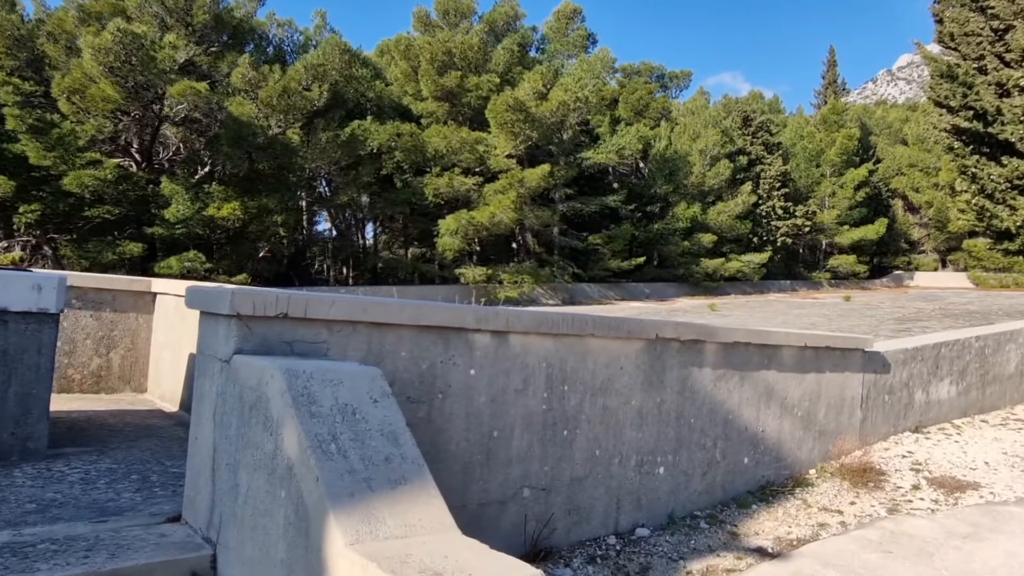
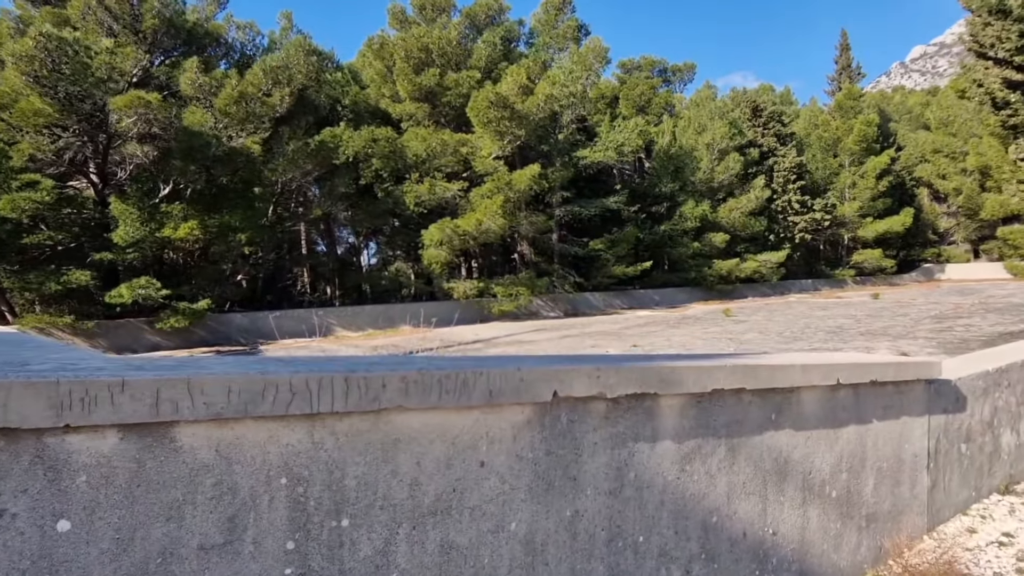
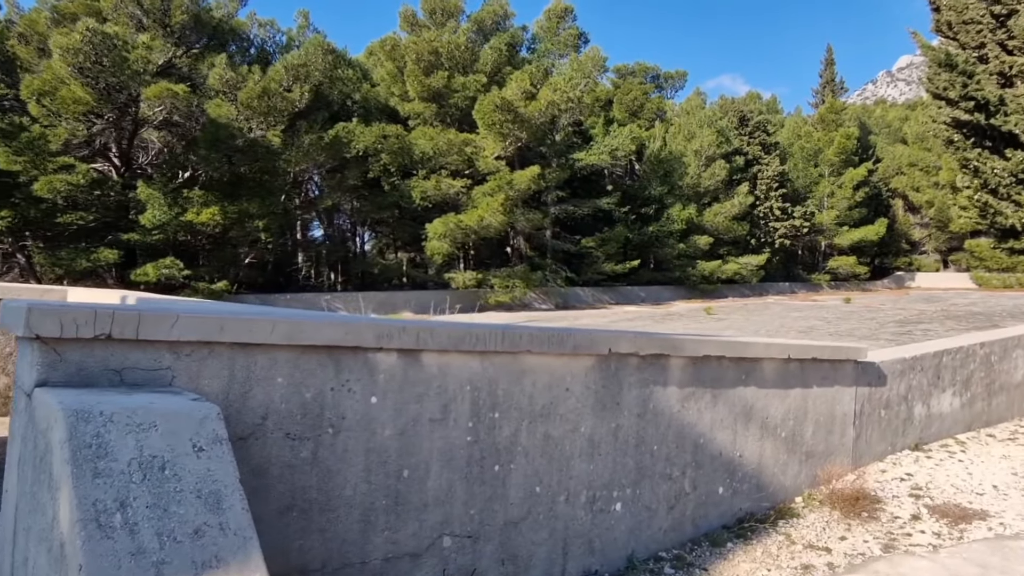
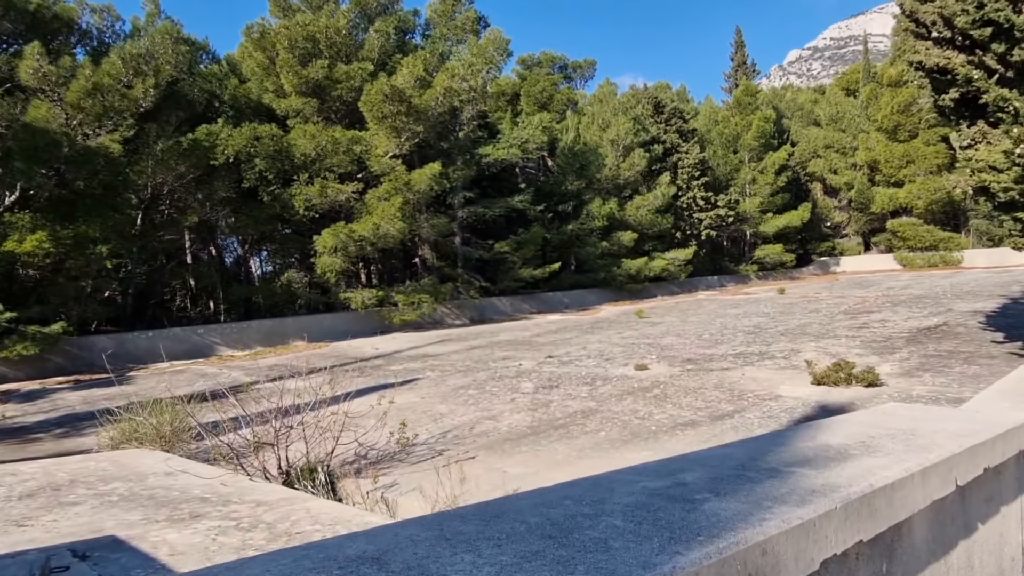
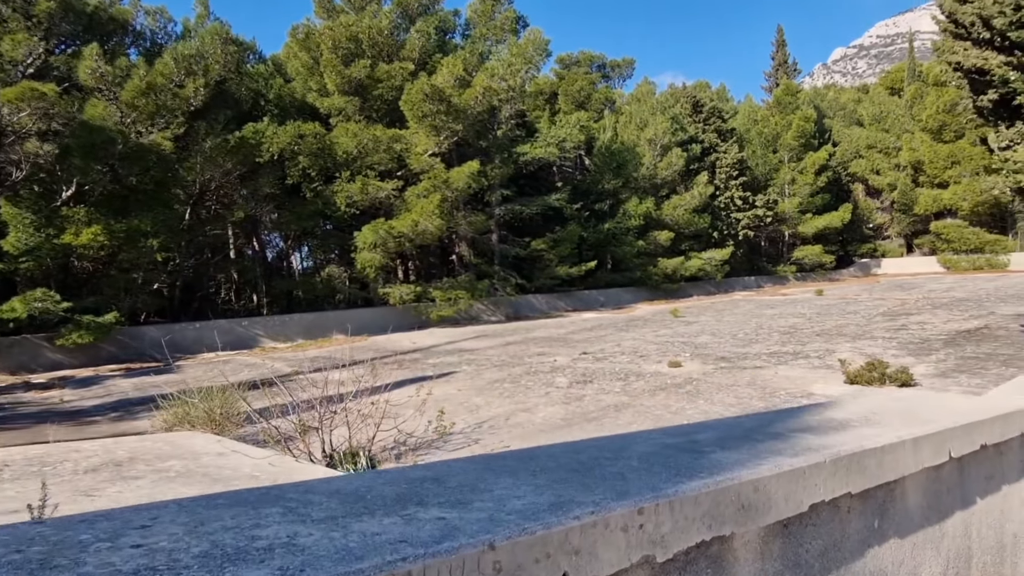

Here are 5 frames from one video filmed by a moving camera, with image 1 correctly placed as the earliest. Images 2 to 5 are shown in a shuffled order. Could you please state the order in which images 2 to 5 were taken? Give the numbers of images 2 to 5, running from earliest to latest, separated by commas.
3, 2, 5, 4
